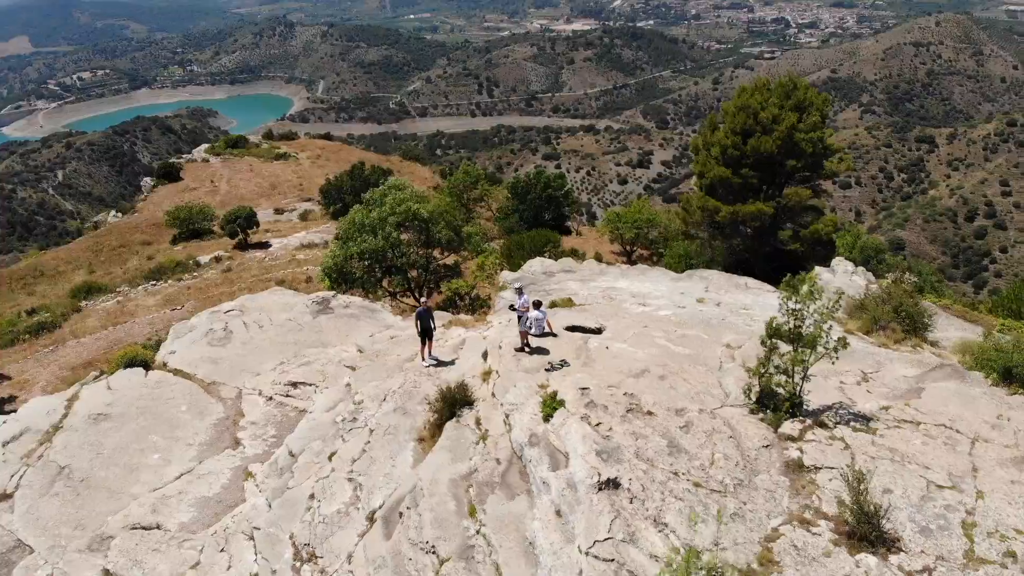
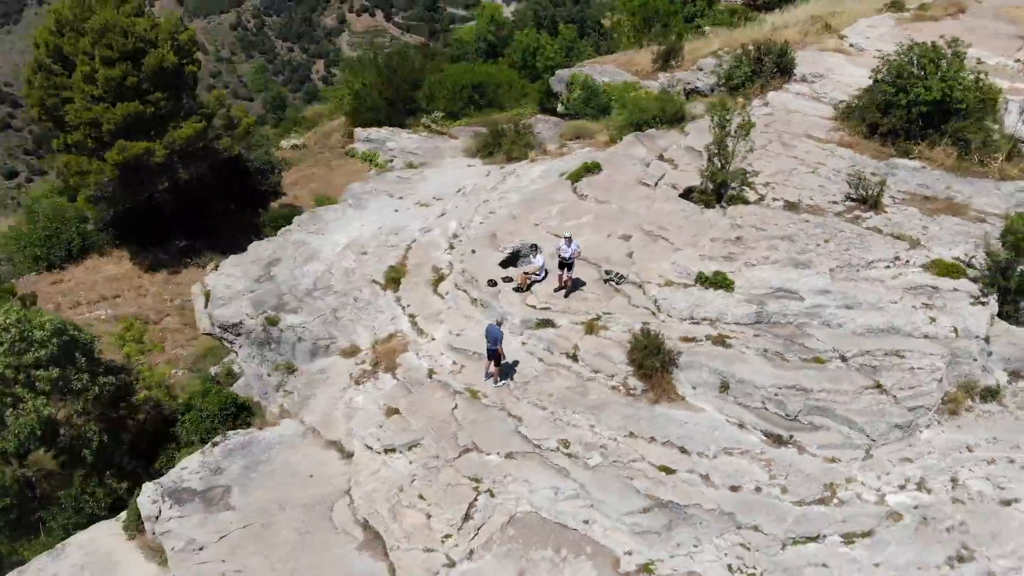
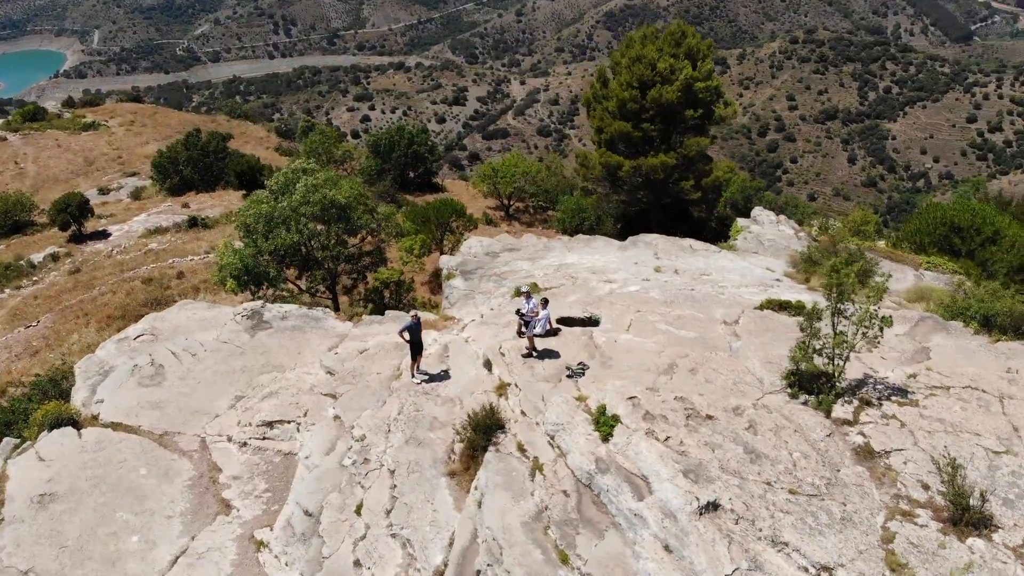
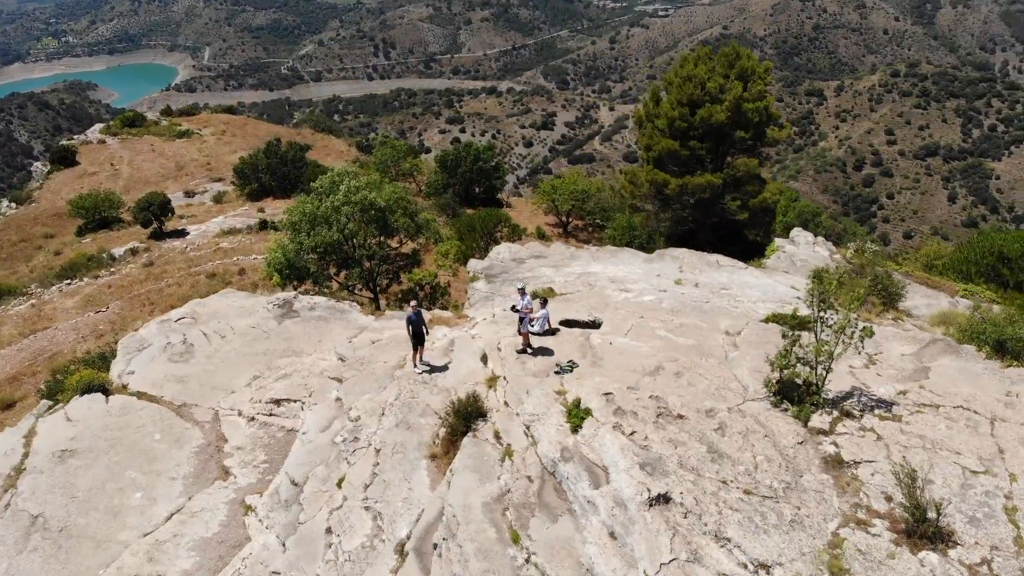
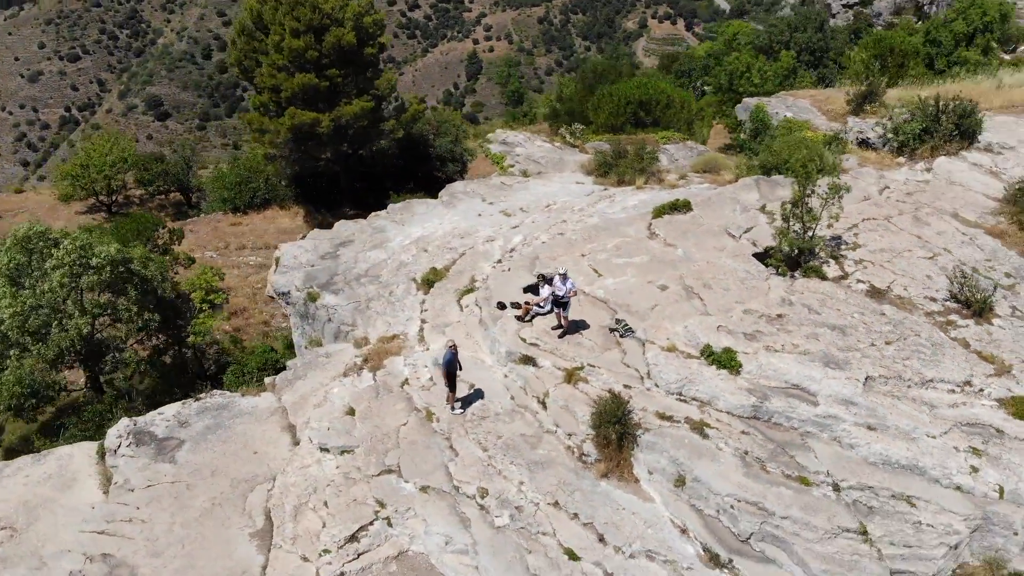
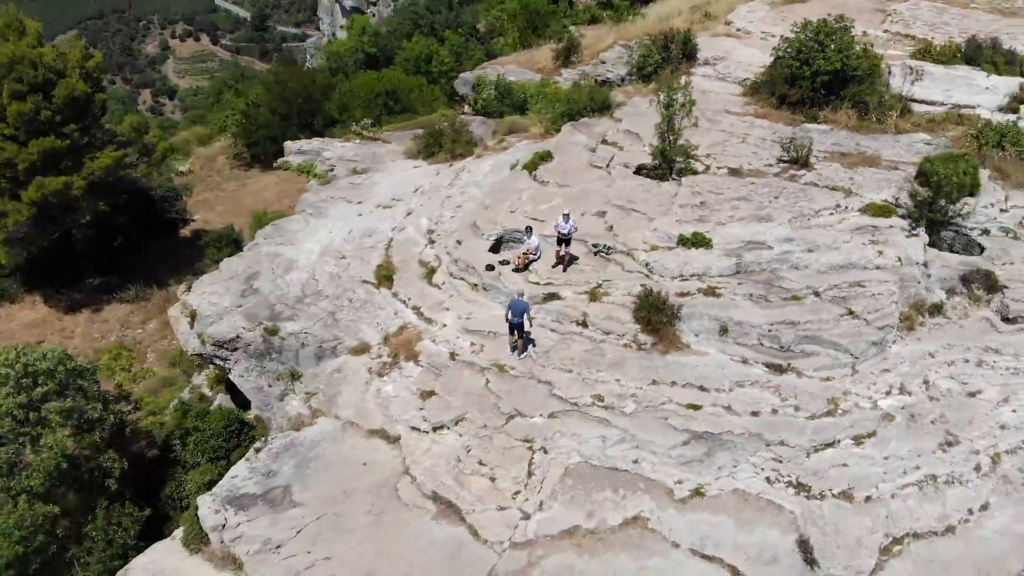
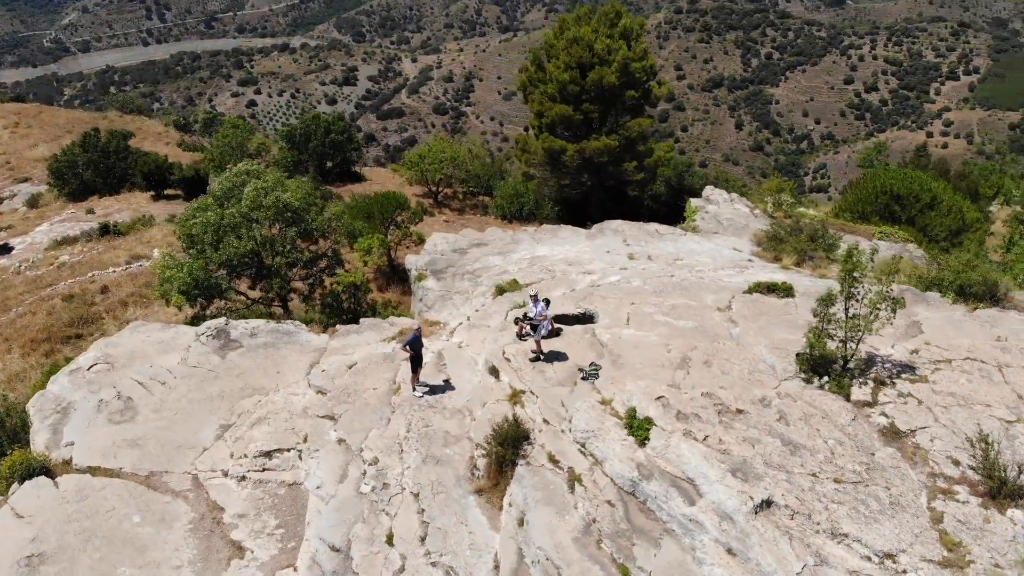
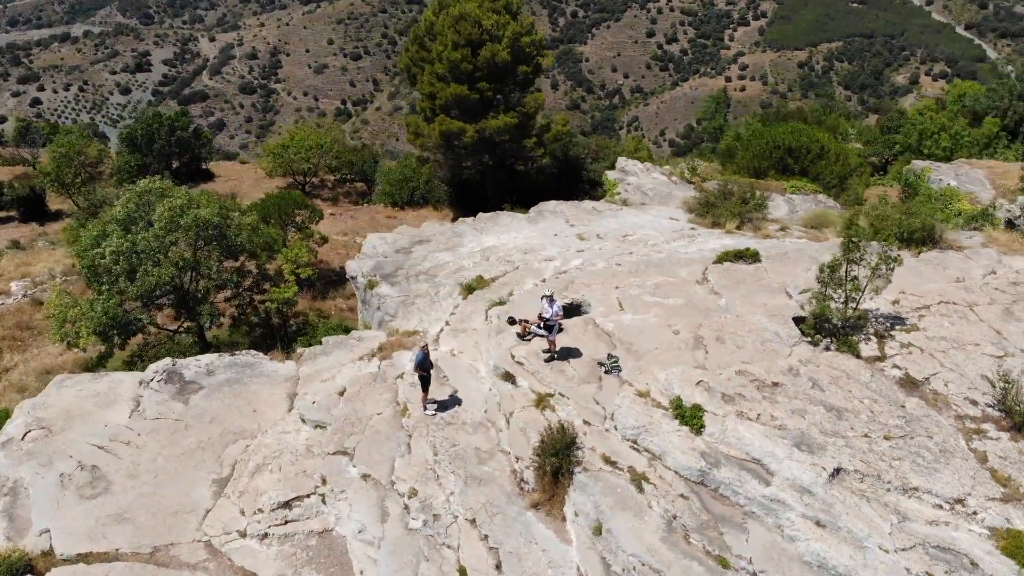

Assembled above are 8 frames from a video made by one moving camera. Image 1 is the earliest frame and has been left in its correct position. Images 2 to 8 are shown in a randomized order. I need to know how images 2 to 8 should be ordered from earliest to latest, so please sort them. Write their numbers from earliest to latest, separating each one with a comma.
4, 3, 7, 8, 5, 2, 6
